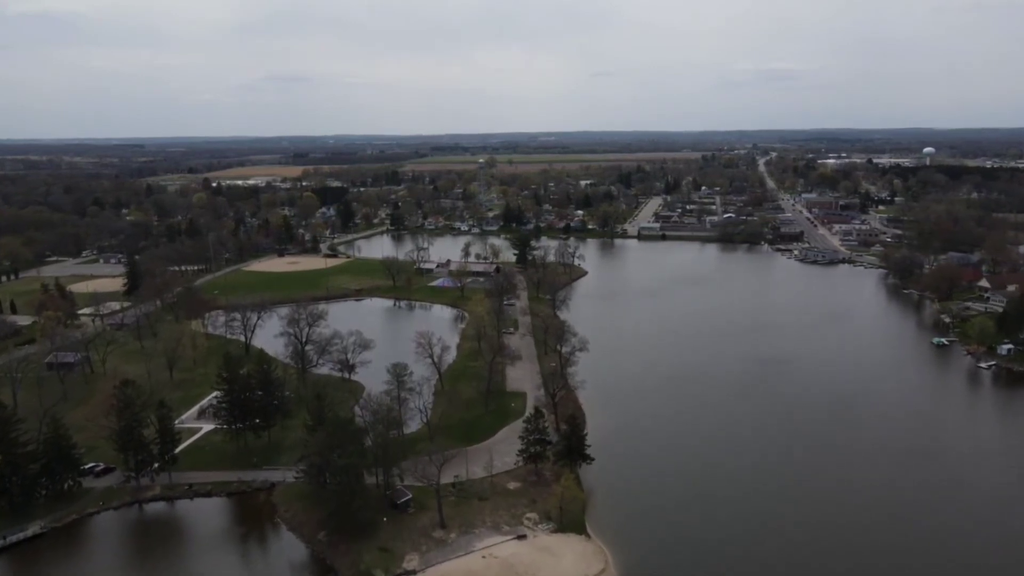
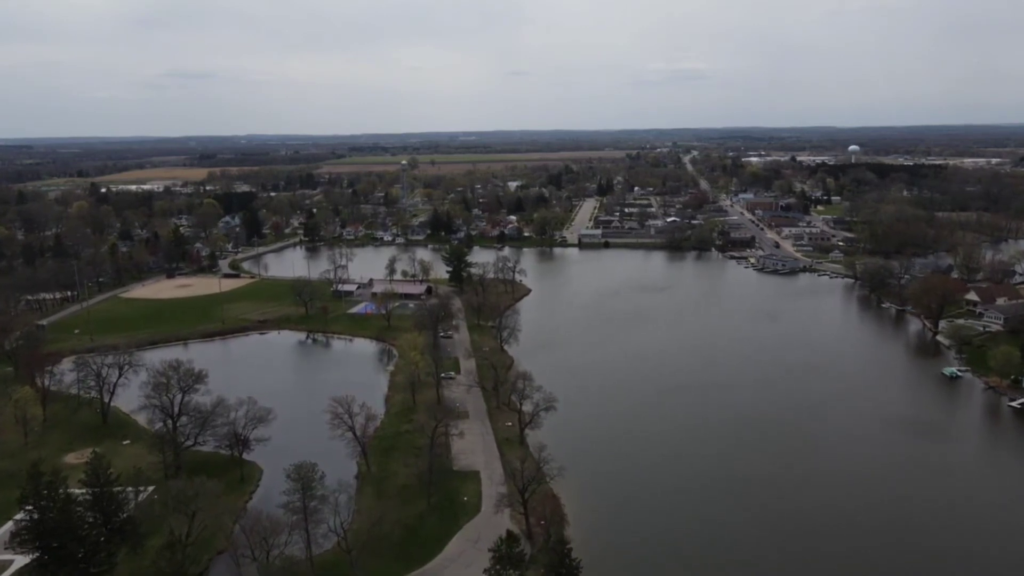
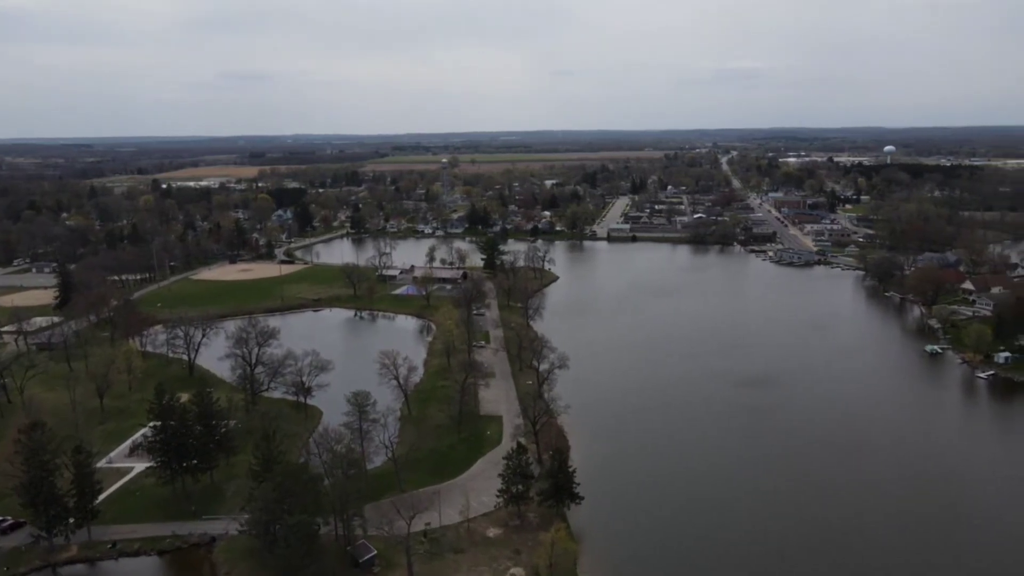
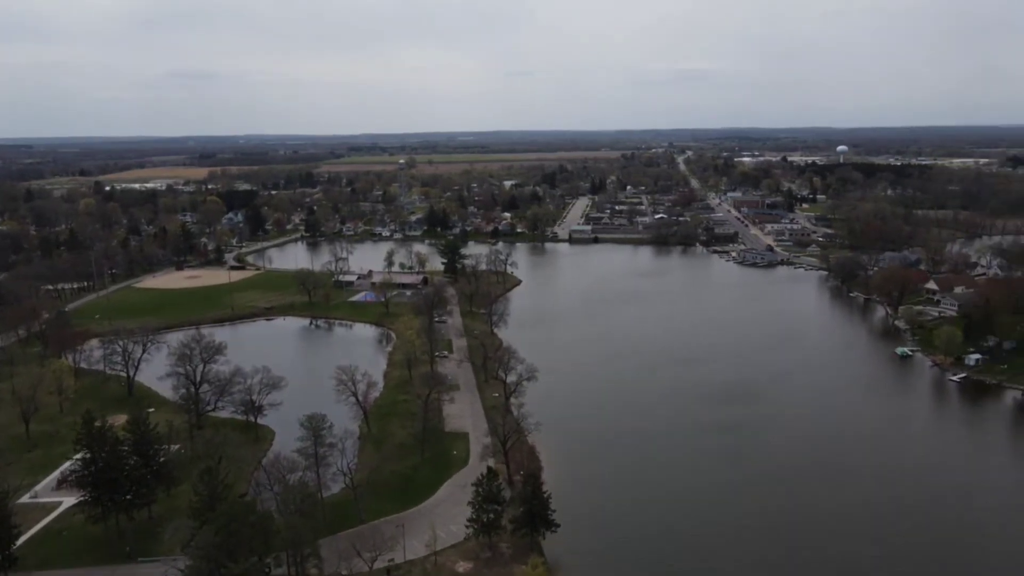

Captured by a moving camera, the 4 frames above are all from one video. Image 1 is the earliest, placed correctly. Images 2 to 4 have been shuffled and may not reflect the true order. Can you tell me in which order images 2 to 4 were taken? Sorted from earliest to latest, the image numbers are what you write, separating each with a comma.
3, 4, 2
